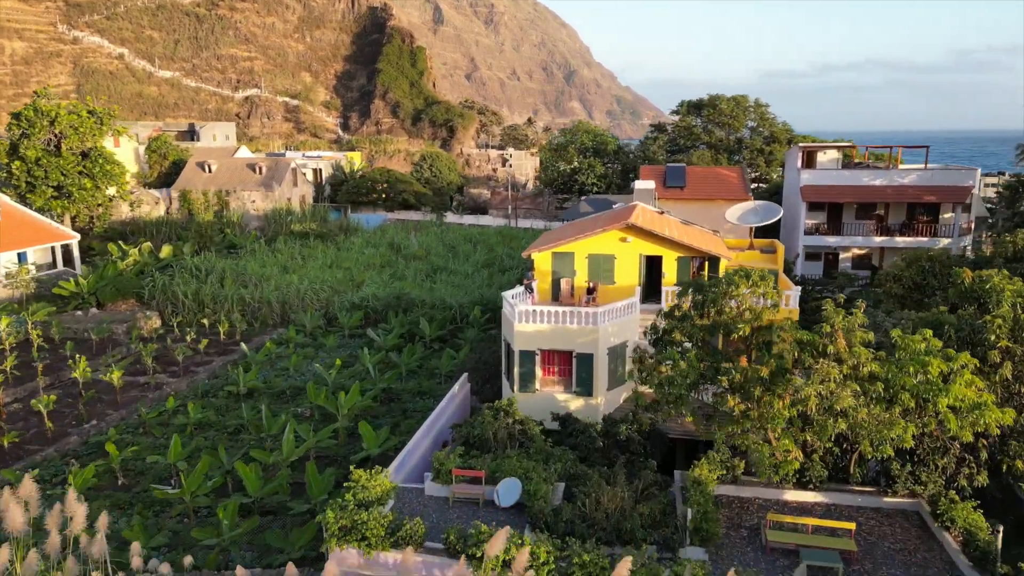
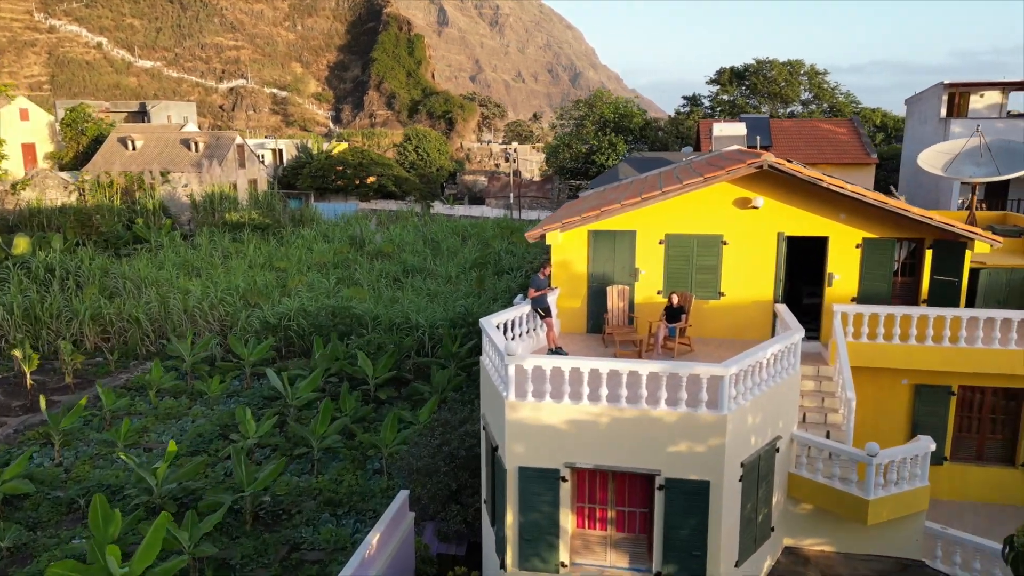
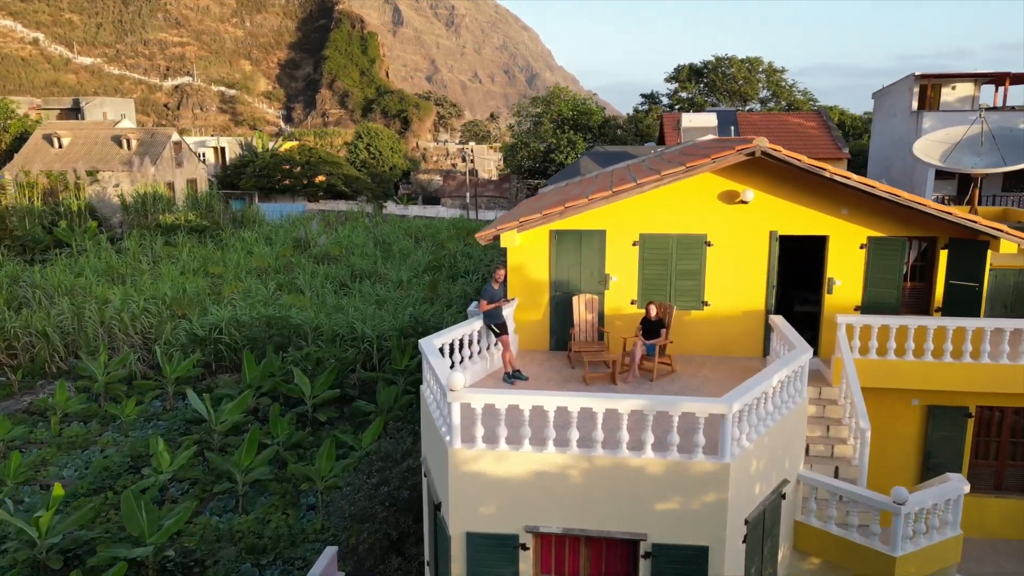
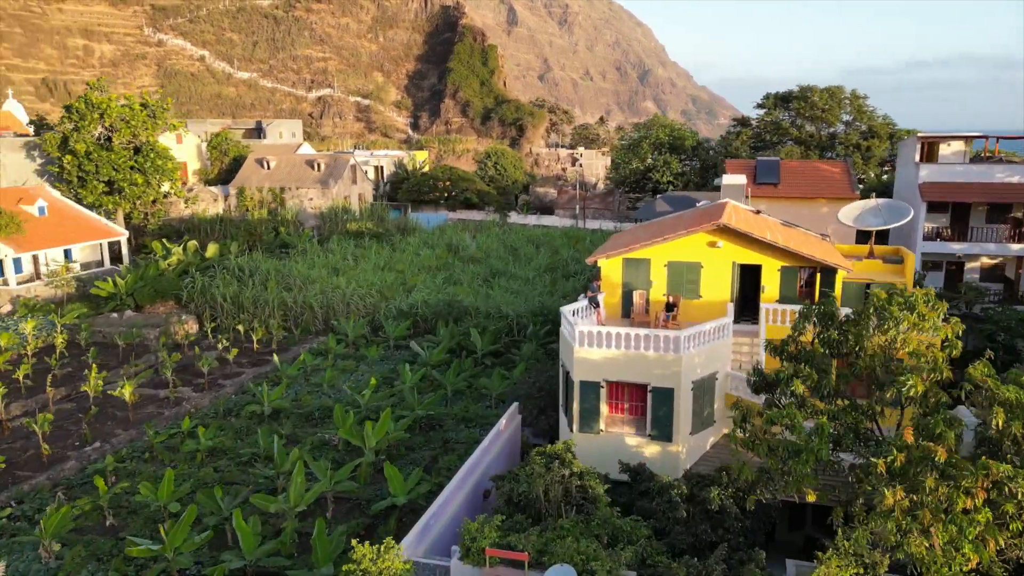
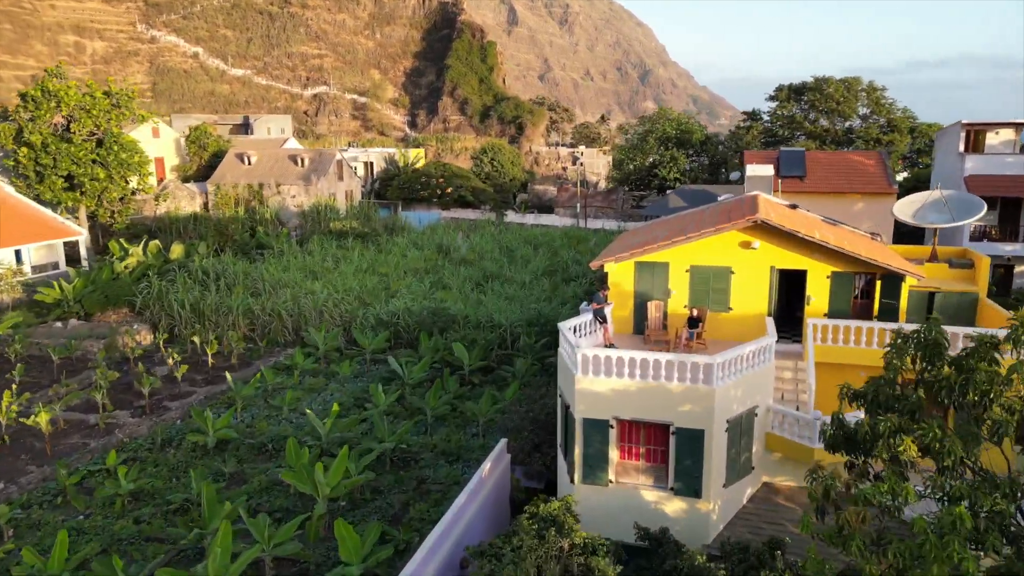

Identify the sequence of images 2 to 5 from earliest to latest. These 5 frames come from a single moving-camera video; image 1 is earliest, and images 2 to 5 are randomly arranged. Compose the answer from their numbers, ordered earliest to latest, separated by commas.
4, 5, 2, 3
